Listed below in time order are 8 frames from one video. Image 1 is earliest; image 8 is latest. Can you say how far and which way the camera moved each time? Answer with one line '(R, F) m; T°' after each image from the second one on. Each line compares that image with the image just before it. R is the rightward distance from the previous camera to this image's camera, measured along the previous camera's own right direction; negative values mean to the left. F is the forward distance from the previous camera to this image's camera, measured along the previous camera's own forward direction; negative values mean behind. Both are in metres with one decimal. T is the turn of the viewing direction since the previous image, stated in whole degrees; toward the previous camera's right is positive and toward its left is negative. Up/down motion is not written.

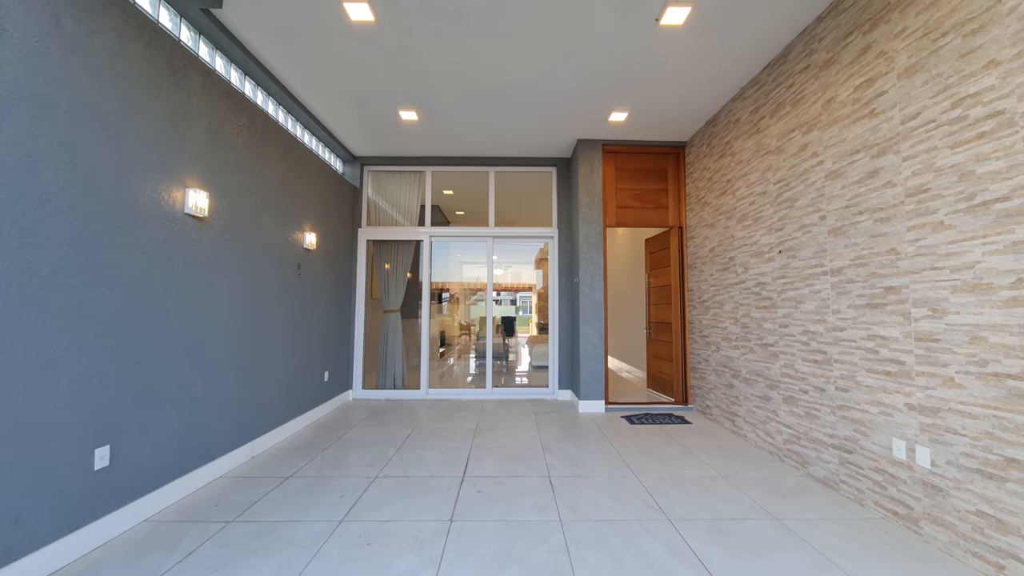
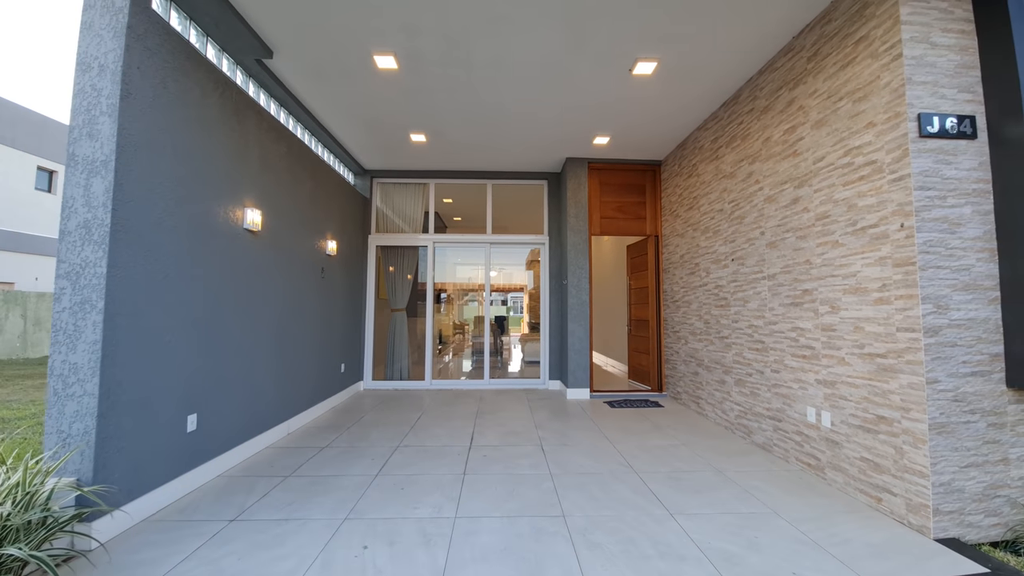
(-0.1, -0.6) m; +1°
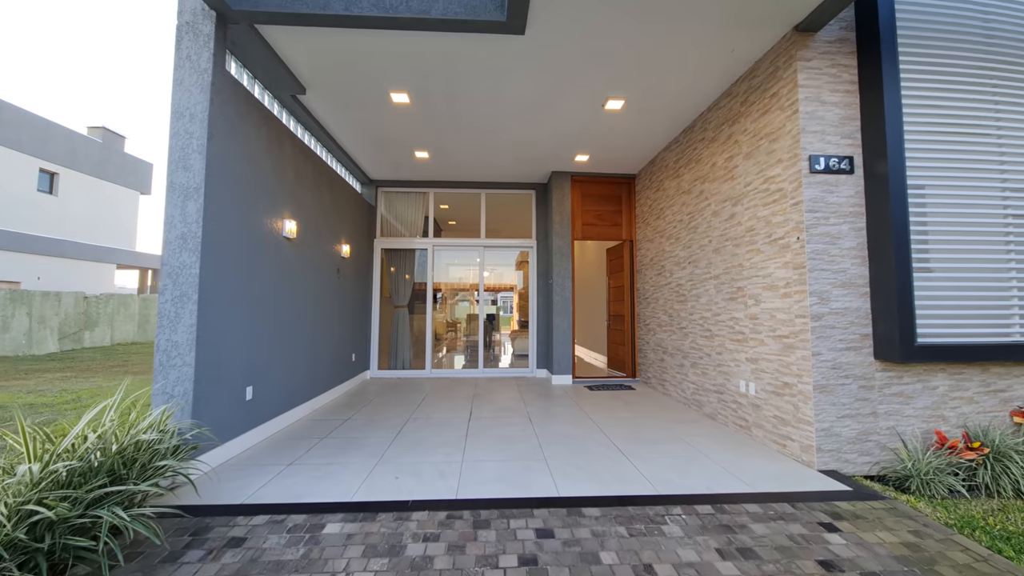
(0.0, -0.7) m; +1°
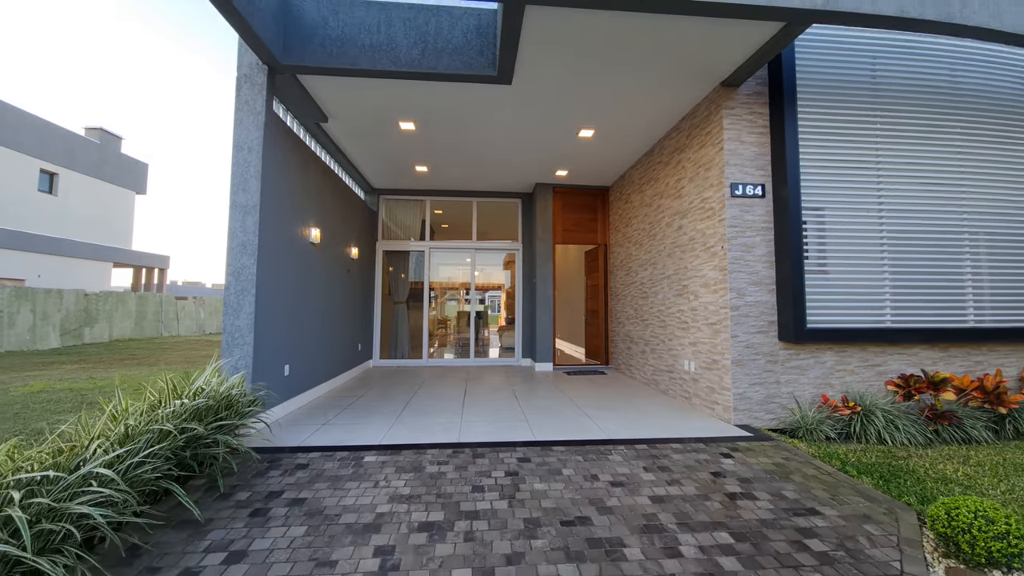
(0.0, -0.8) m; +2°
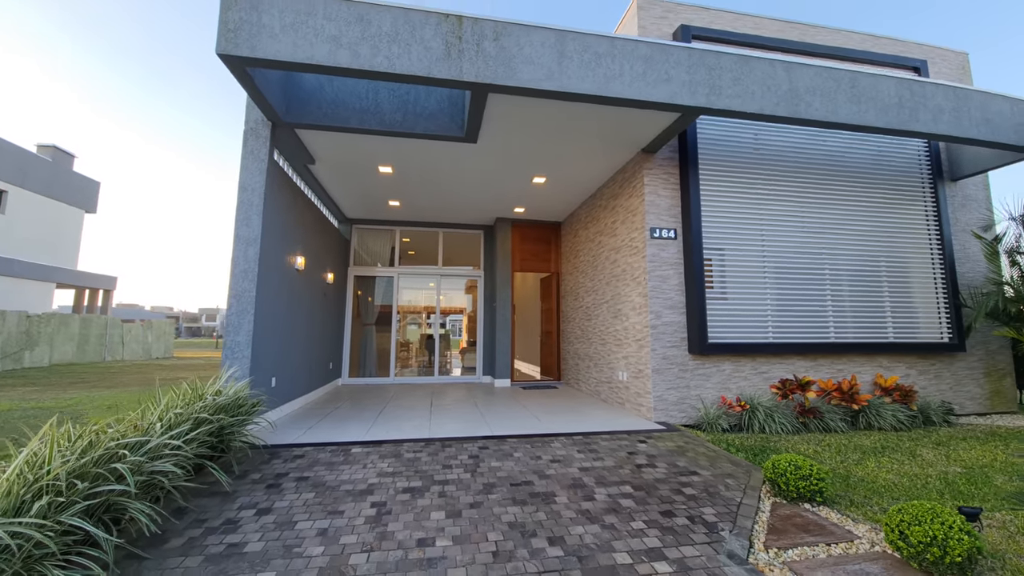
(0.0, -0.8) m; +5°
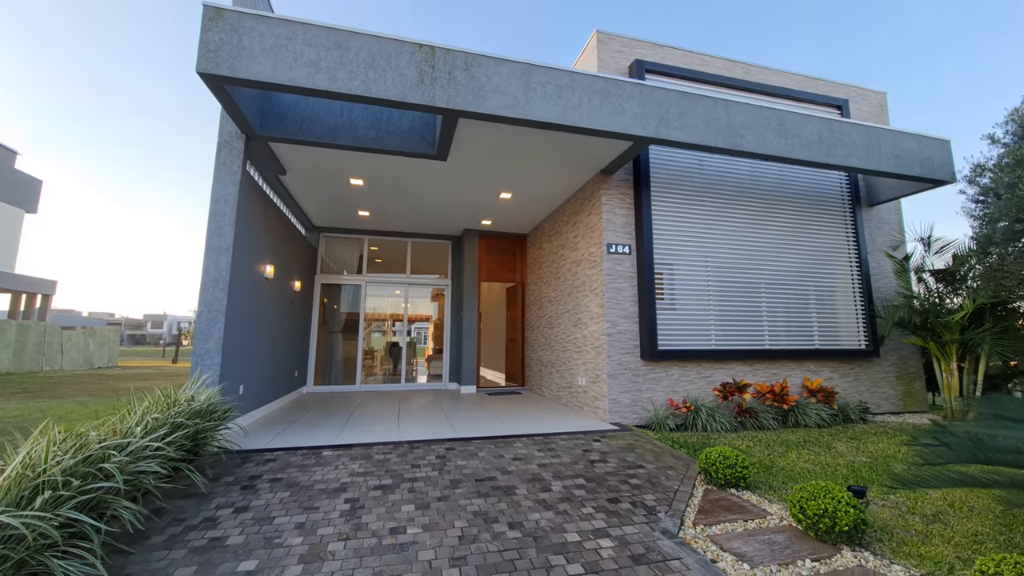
(0.0, -0.3) m; +5°
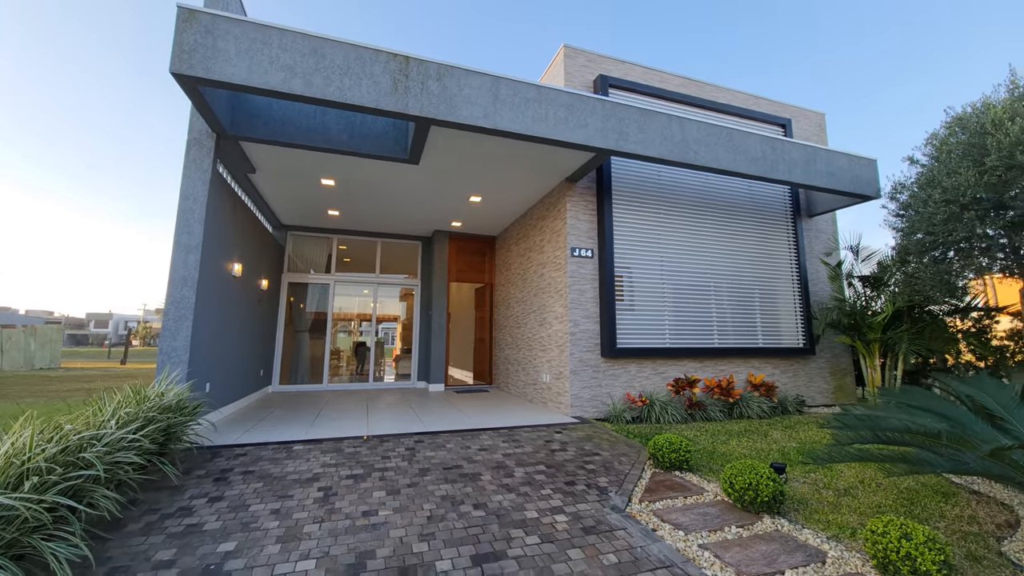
(0.0, -0.2) m; +4°
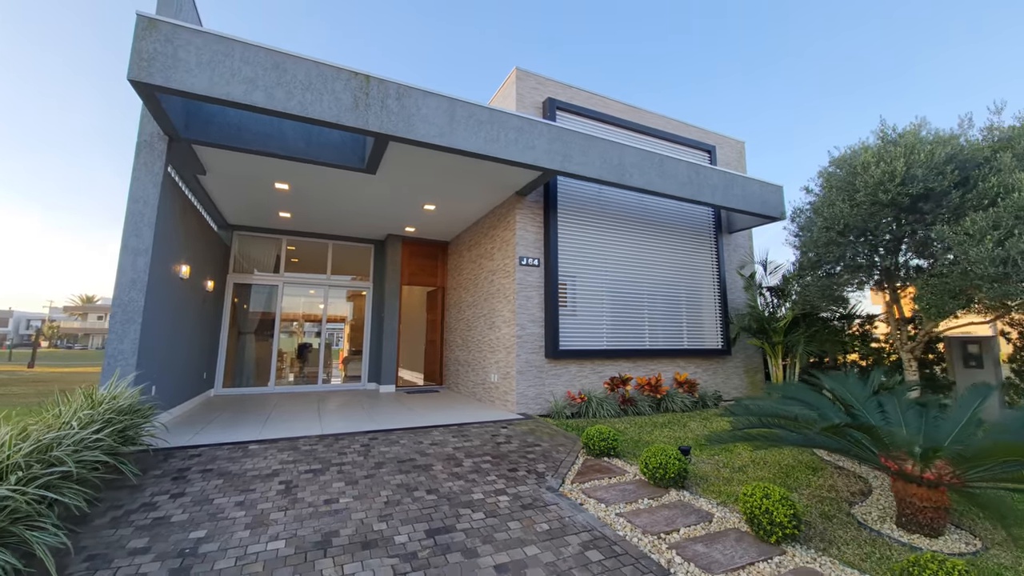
(0.0, -0.4) m; +7°
